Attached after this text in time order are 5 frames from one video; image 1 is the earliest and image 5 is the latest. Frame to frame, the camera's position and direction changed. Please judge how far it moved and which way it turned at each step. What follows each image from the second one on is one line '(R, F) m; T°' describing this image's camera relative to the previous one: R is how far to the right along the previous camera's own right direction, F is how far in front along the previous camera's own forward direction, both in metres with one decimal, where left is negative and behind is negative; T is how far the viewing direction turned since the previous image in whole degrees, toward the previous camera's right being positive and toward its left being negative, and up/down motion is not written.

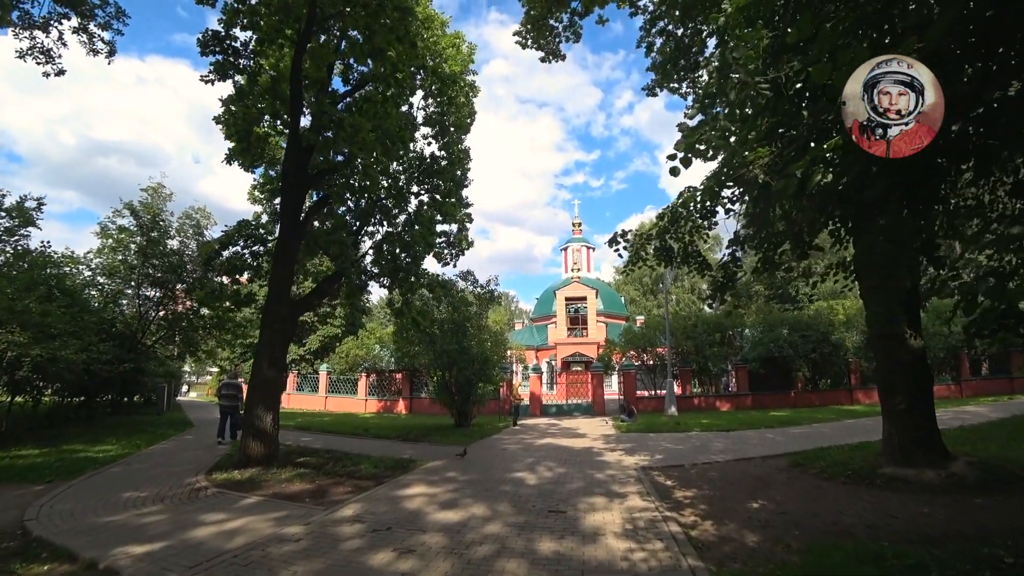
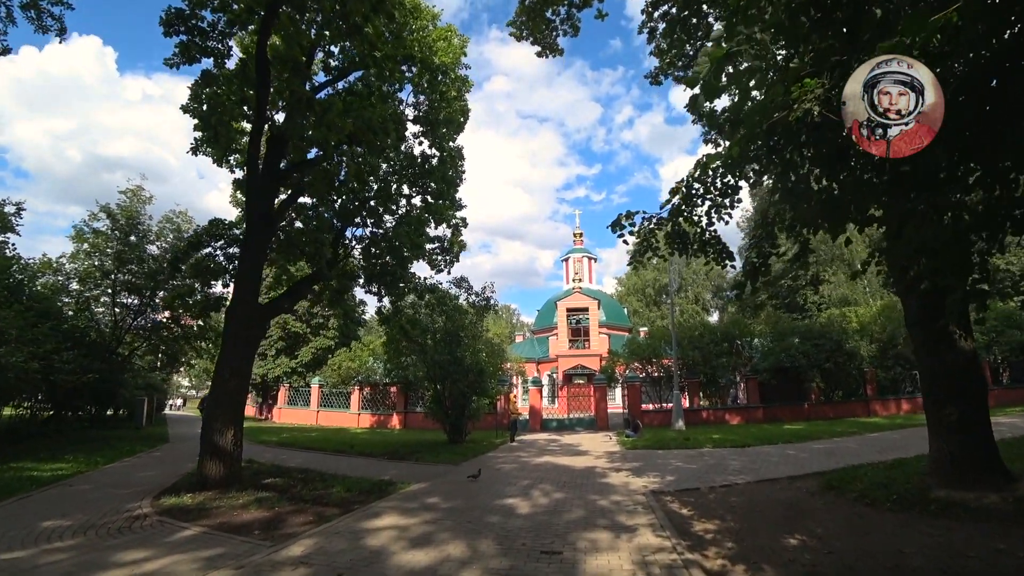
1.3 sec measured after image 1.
(+0.1, +1.0) m; 0°
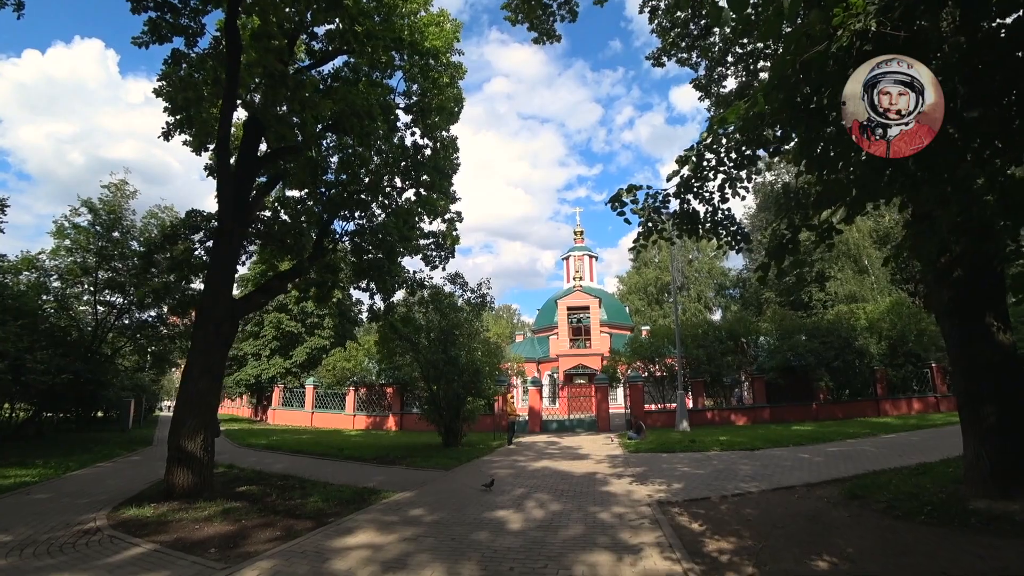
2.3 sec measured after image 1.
(+0.1, +0.6) m; 0°
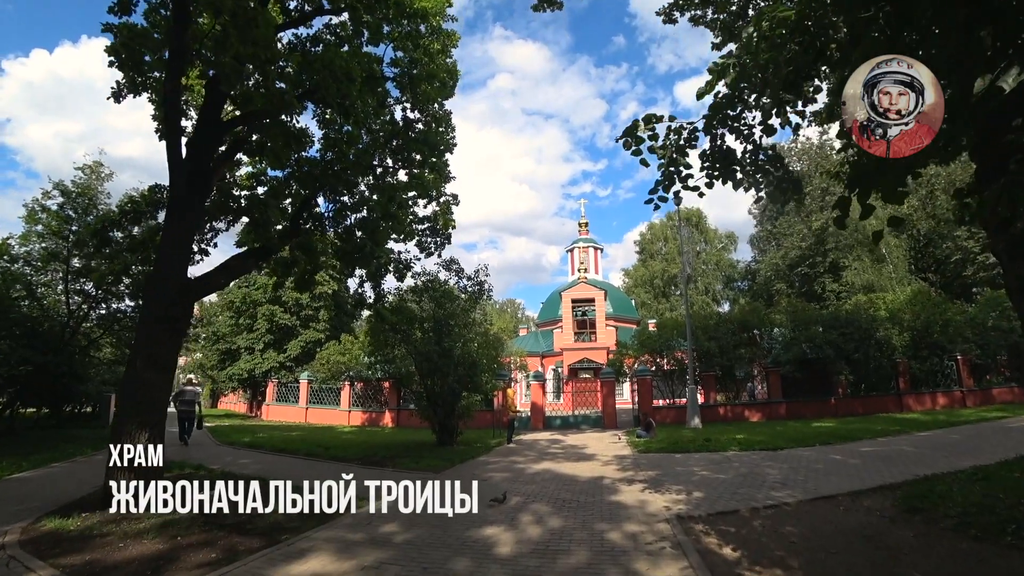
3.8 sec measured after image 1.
(+0.1, +1.0) m; 0°
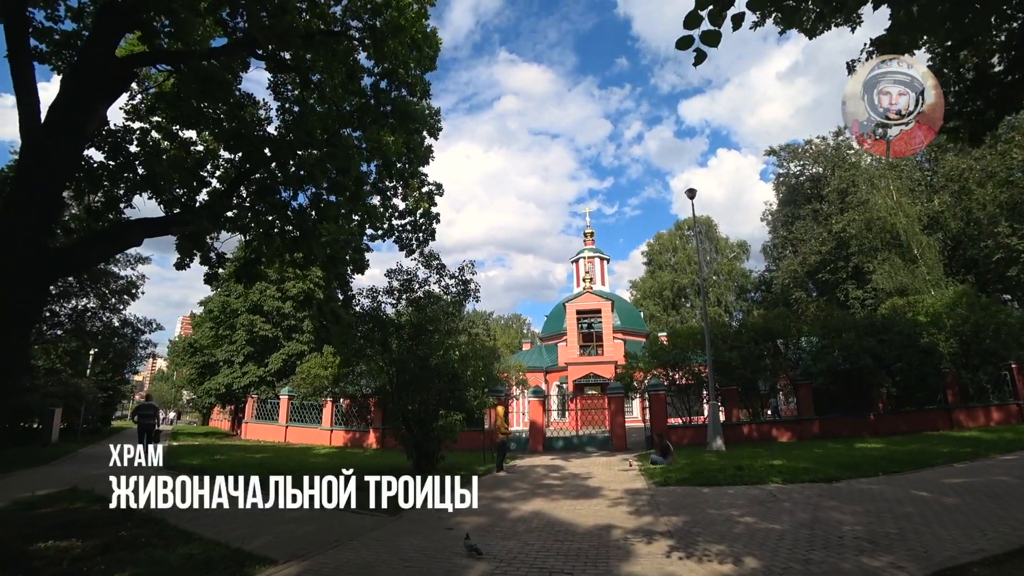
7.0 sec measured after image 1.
(+0.4, +2.0) m; -1°
